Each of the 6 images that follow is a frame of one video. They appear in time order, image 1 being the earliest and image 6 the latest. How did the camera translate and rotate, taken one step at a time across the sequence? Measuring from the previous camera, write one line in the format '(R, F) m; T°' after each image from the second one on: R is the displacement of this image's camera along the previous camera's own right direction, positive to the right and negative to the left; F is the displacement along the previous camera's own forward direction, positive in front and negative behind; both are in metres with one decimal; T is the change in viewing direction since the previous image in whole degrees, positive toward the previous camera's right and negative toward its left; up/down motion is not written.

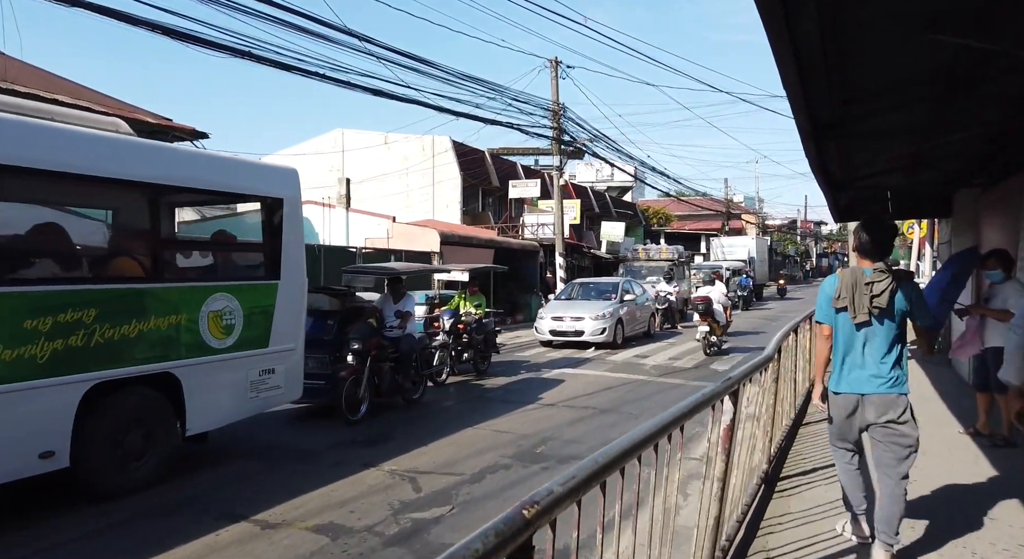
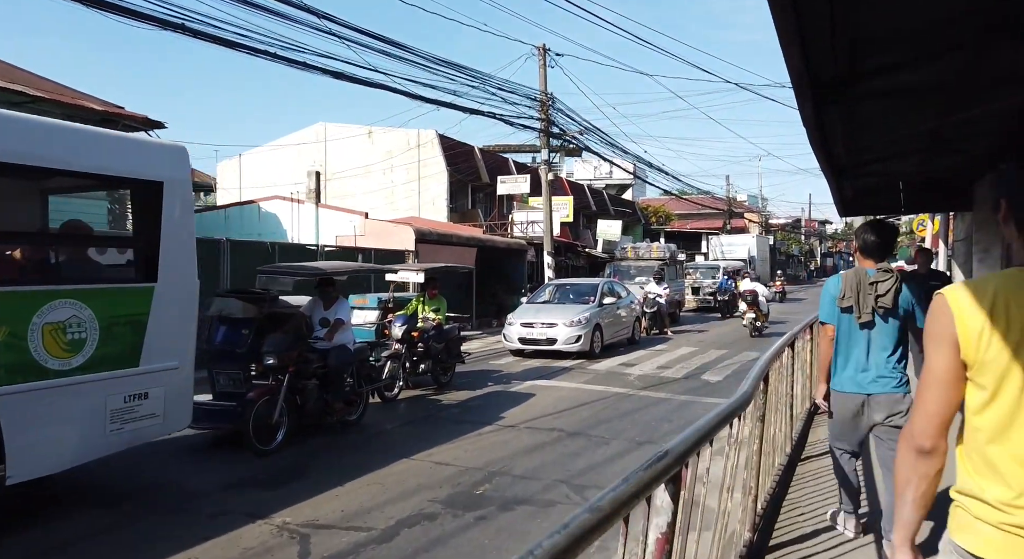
(+0.5, +1.3) m; 0°
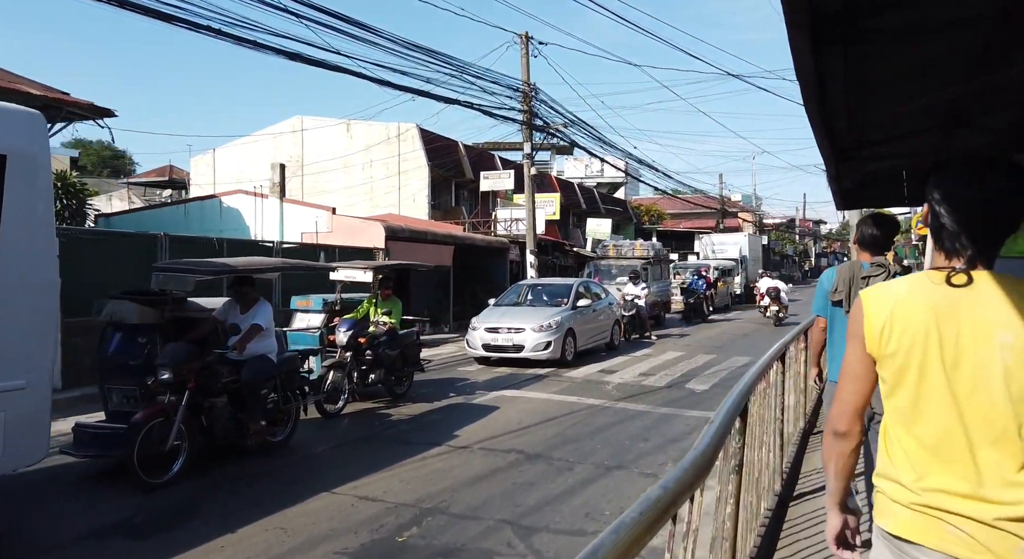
(+0.4, +1.1) m; 0°
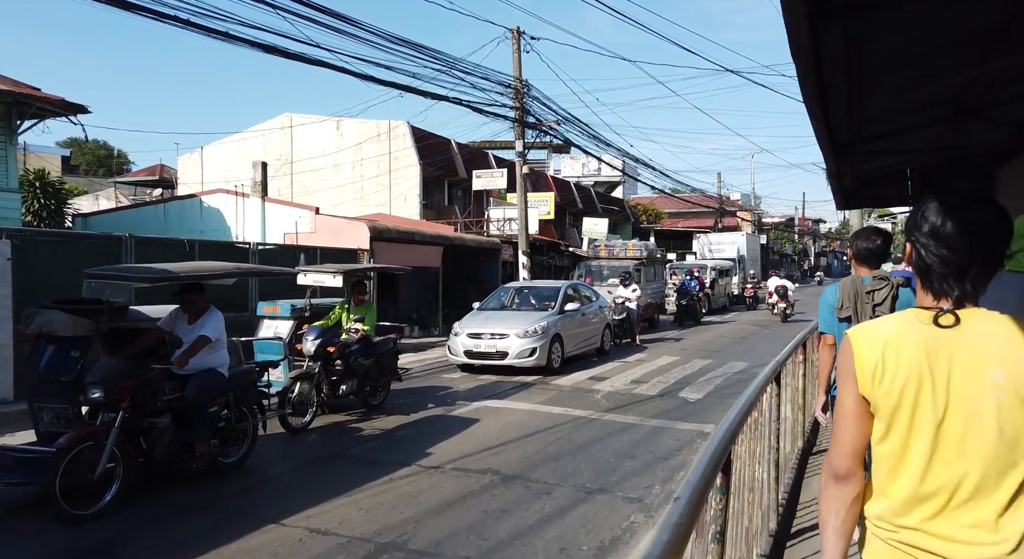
(+0.2, +0.5) m; 0°
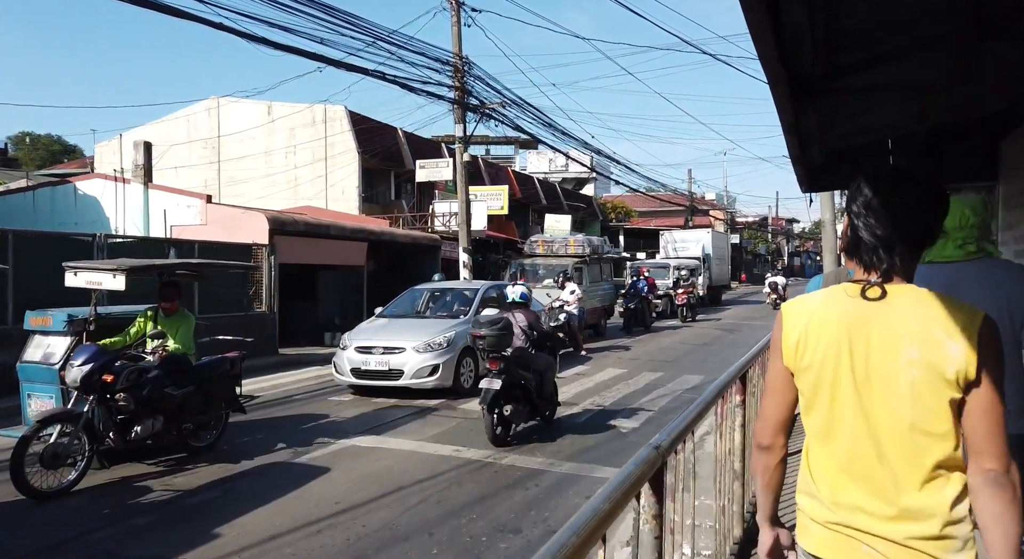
(+1.0, +2.2) m; +2°
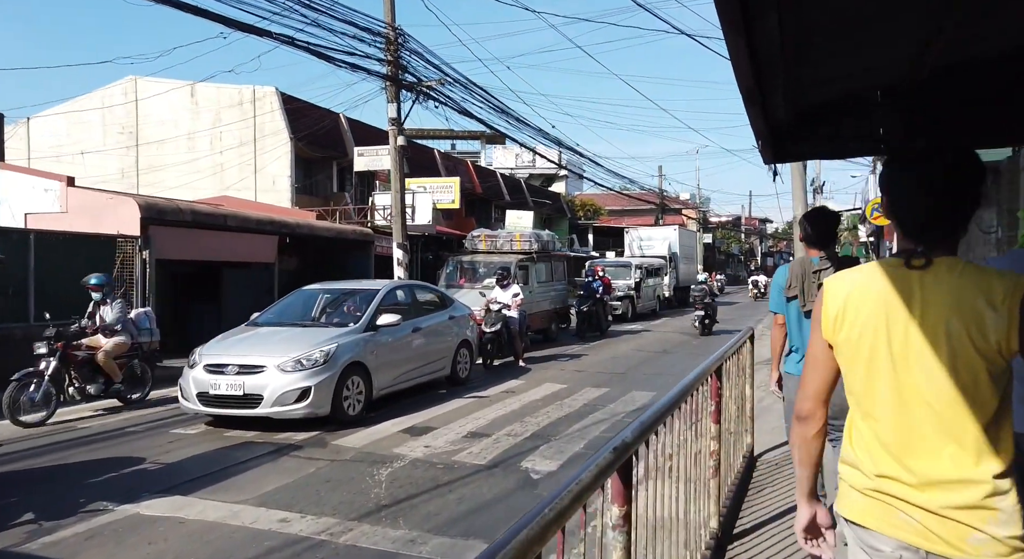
(+0.9, +2.1) m; +2°
